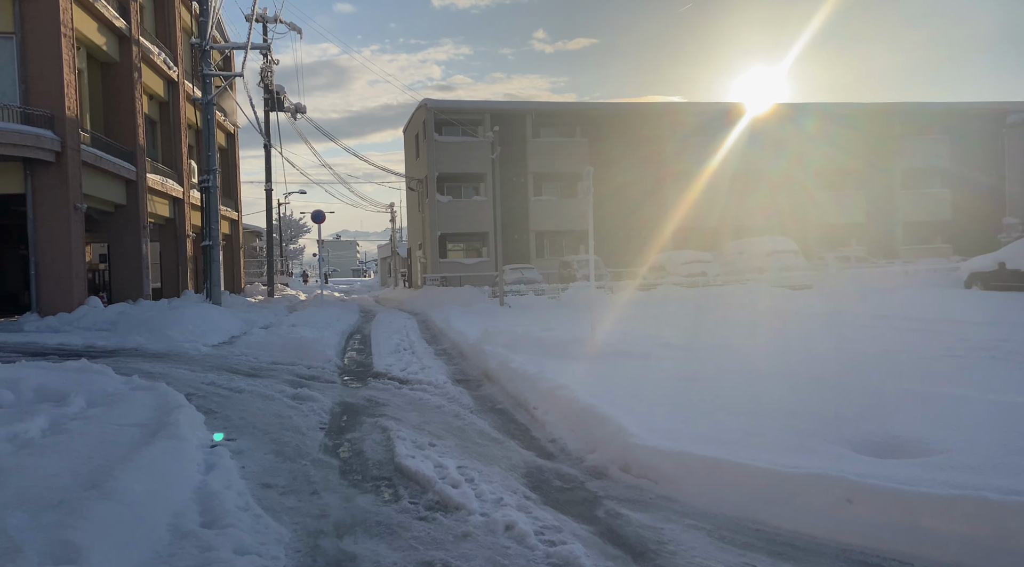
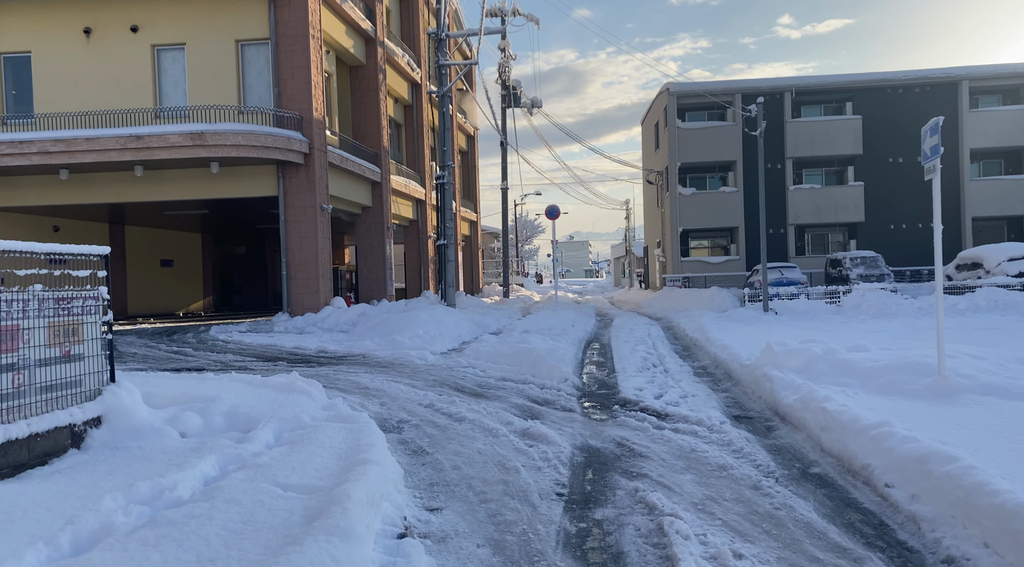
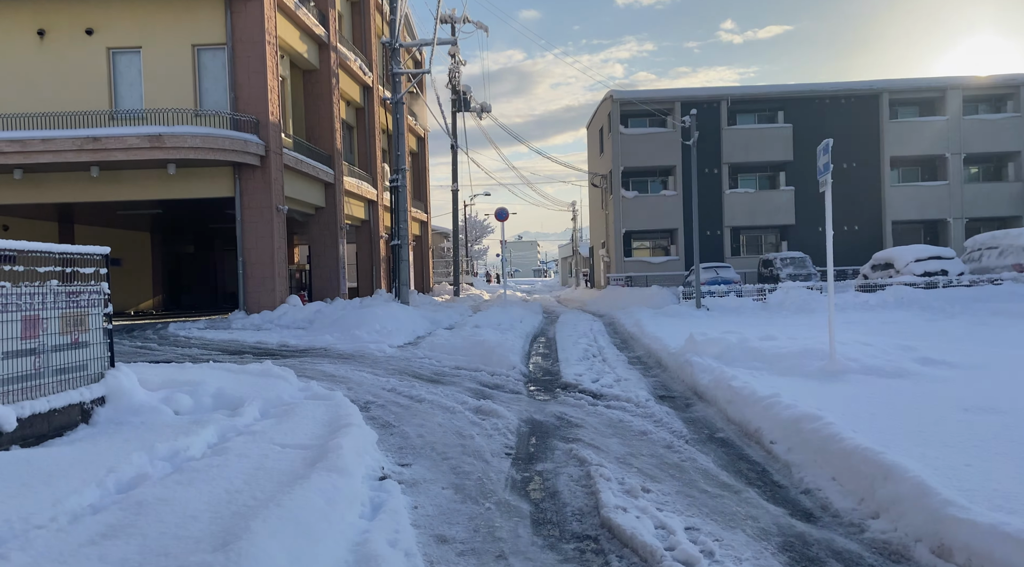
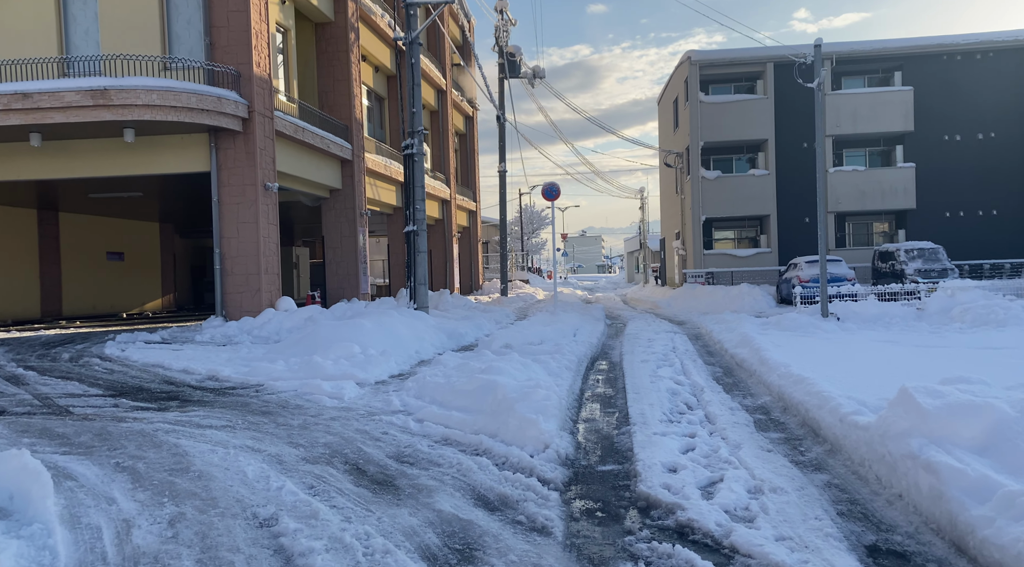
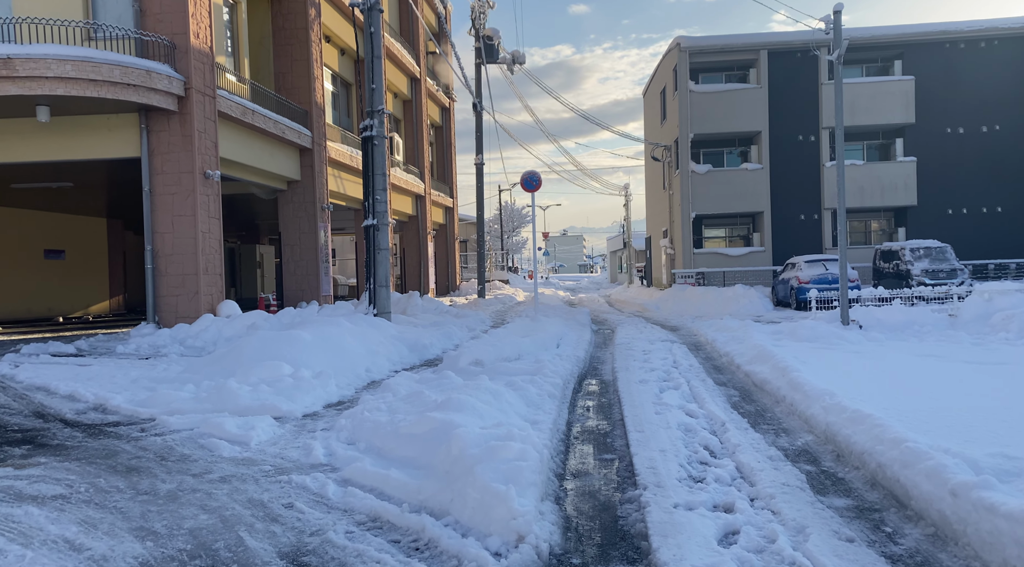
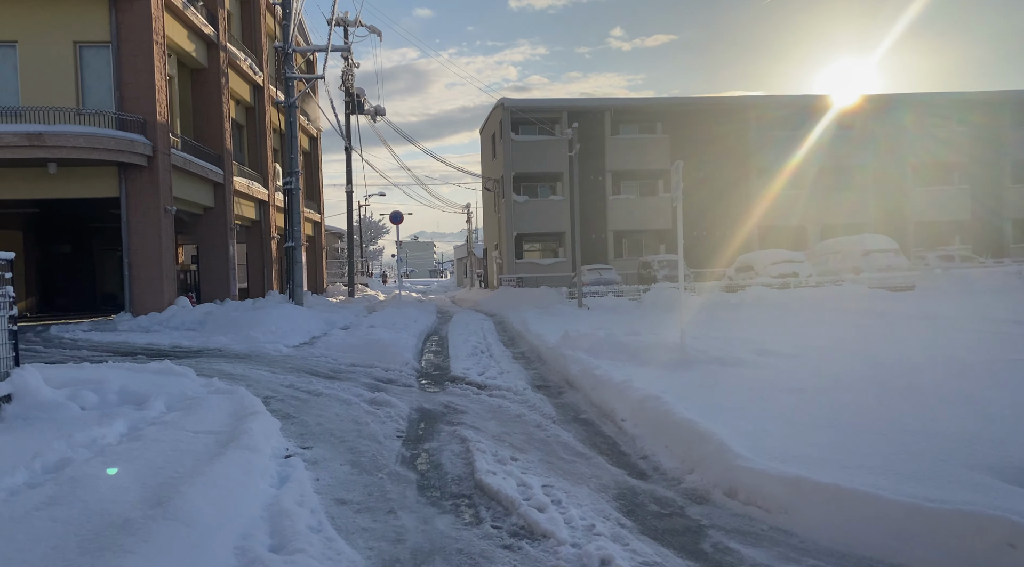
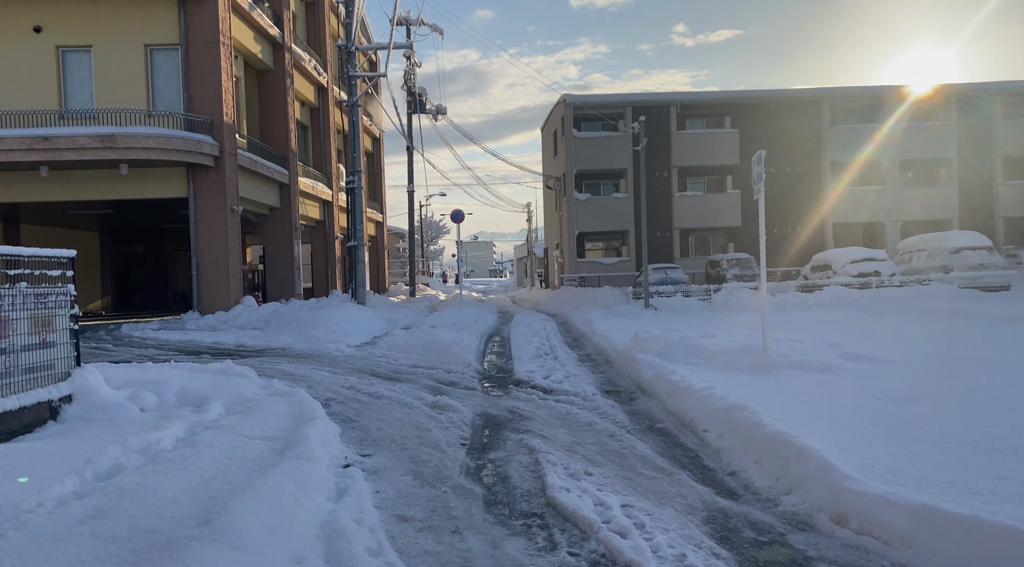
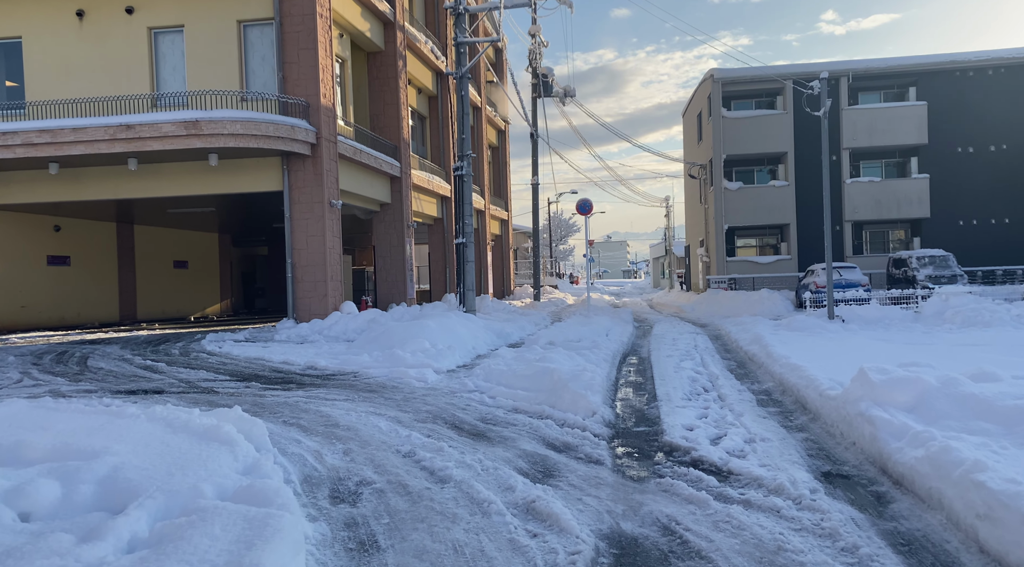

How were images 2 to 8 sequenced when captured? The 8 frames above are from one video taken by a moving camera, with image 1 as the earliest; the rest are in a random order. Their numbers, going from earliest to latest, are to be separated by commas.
6, 7, 3, 2, 8, 4, 5
